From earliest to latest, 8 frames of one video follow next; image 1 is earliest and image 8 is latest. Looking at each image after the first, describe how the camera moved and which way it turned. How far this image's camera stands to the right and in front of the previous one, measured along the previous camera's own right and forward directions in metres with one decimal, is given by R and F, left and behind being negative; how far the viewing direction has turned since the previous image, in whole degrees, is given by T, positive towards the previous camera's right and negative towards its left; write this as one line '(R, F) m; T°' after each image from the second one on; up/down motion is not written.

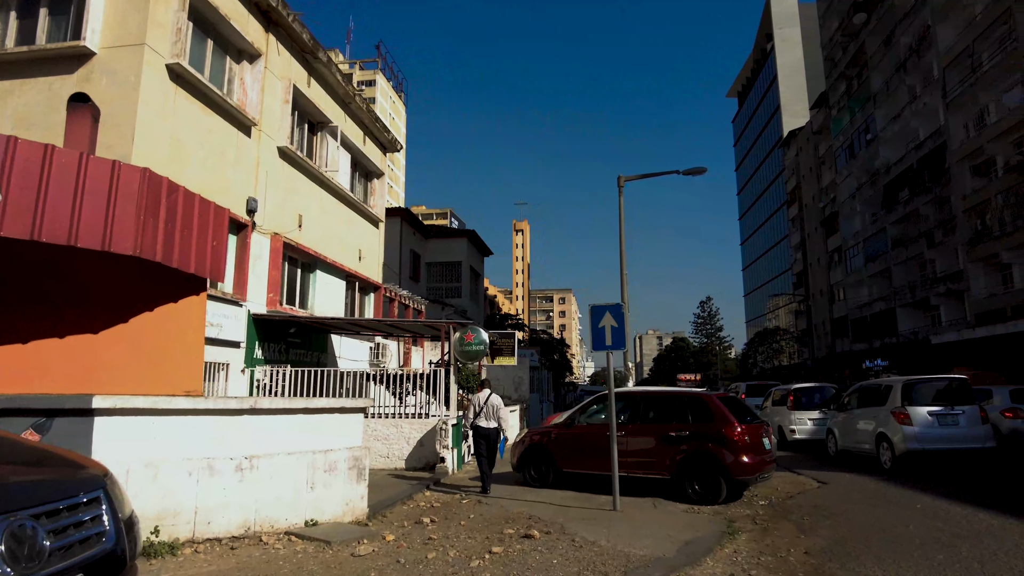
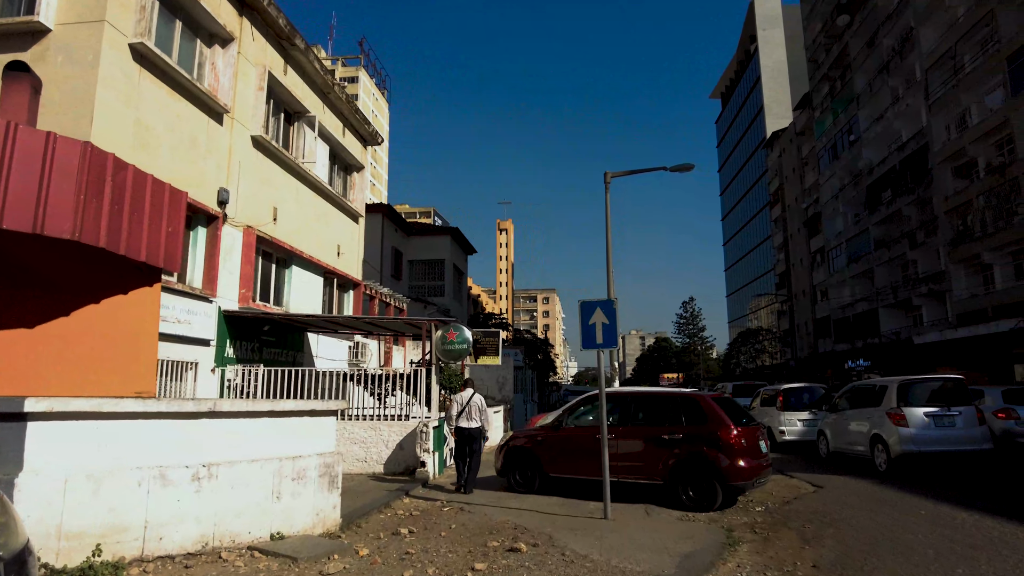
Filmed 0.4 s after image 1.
(0.0, +0.5) m; +1°
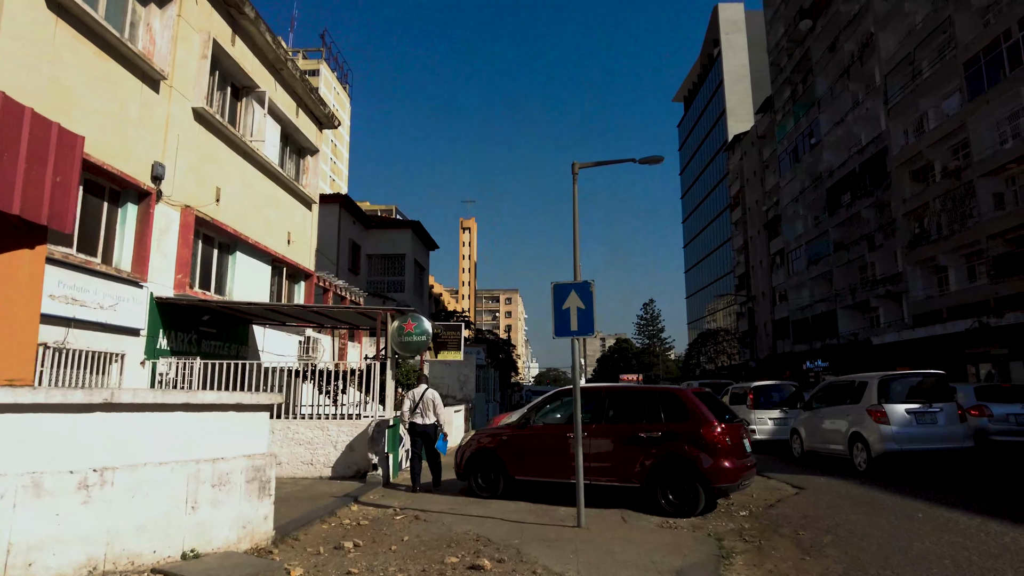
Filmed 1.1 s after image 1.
(0.0, +0.8) m; +3°
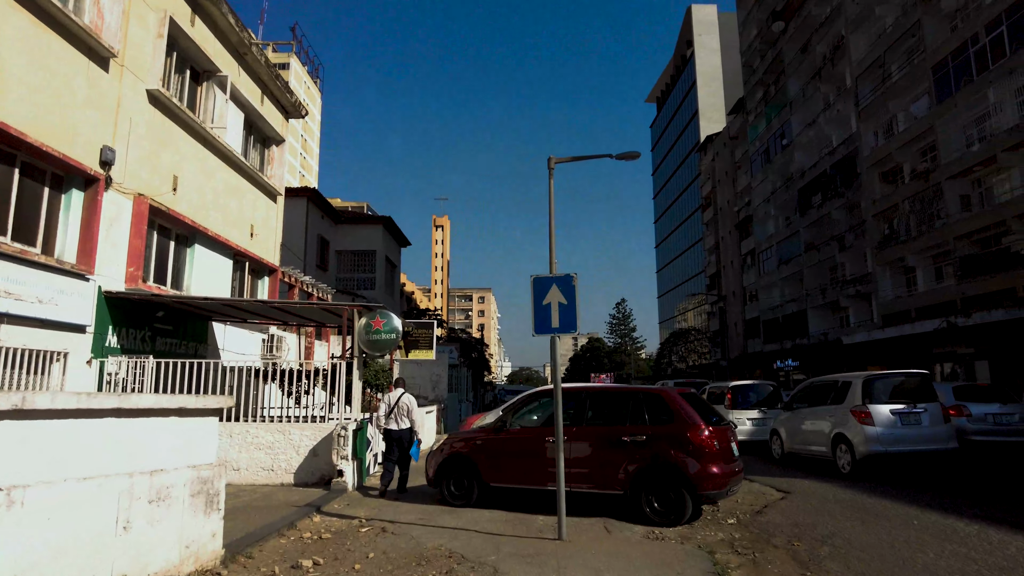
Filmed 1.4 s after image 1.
(0.0, +0.5) m; +2°
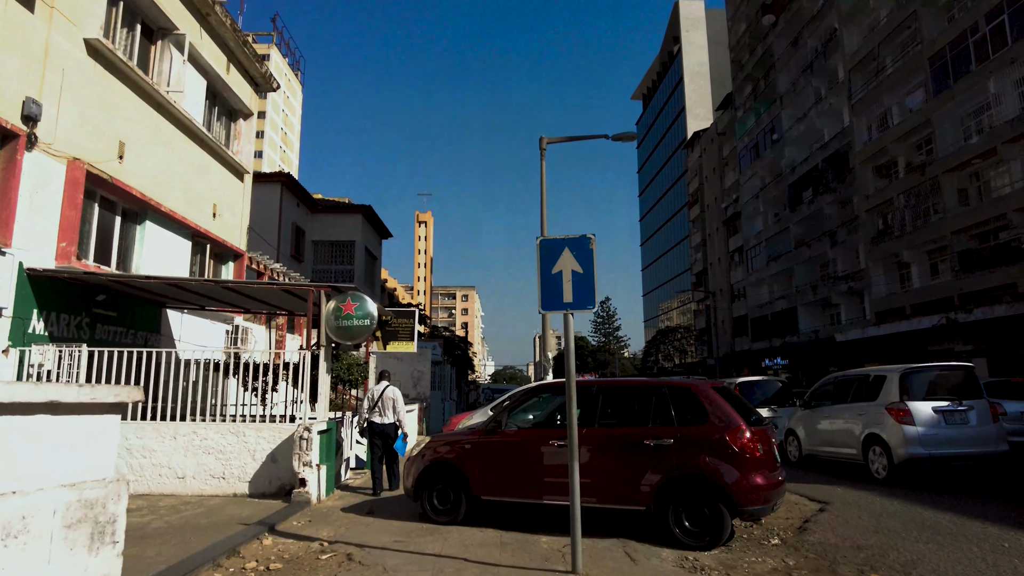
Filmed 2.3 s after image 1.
(-0.1, +1.3) m; +1°
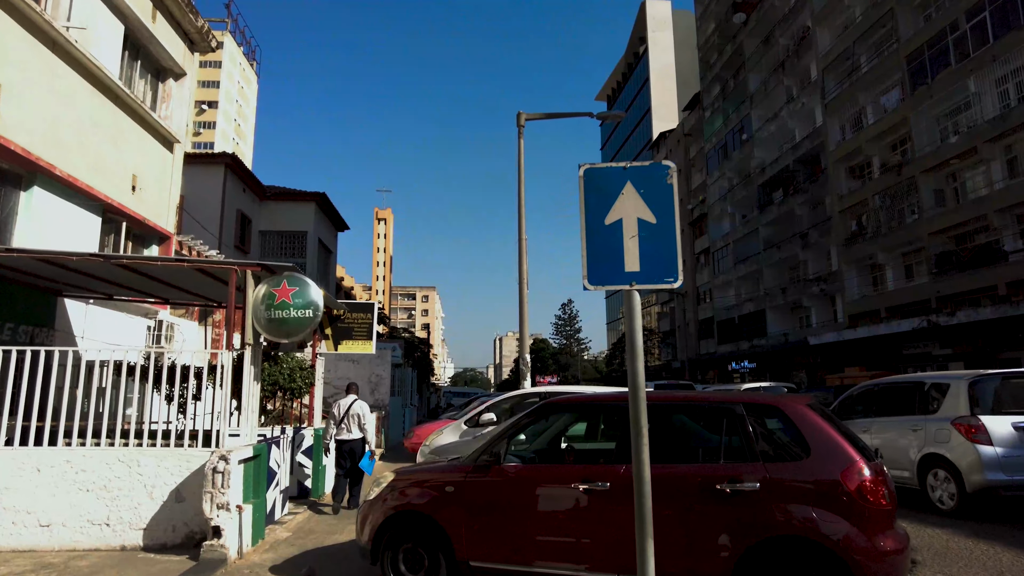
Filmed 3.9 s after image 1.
(-0.3, +1.9) m; +4°
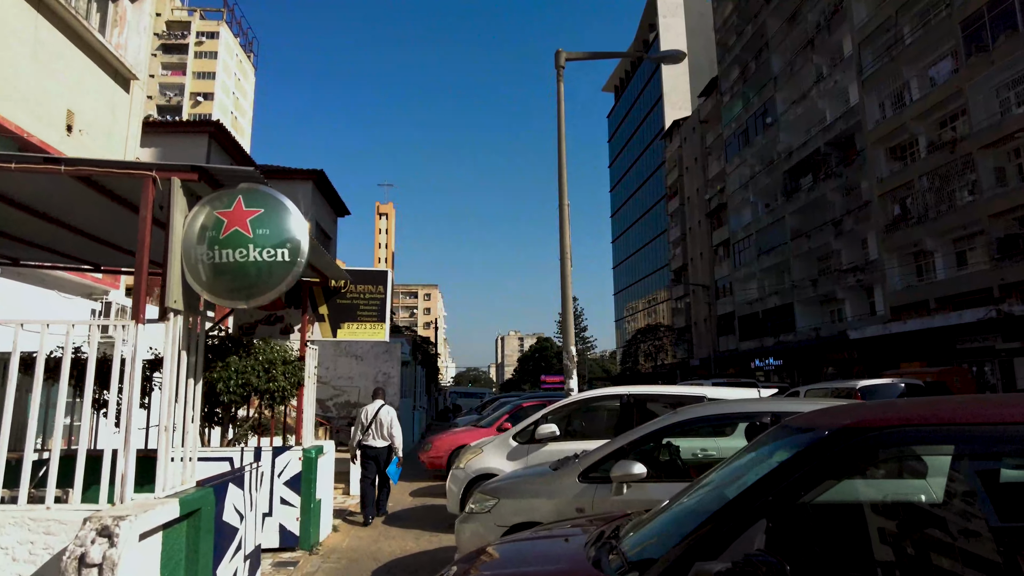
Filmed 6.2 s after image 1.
(-0.7, +2.7) m; 0°
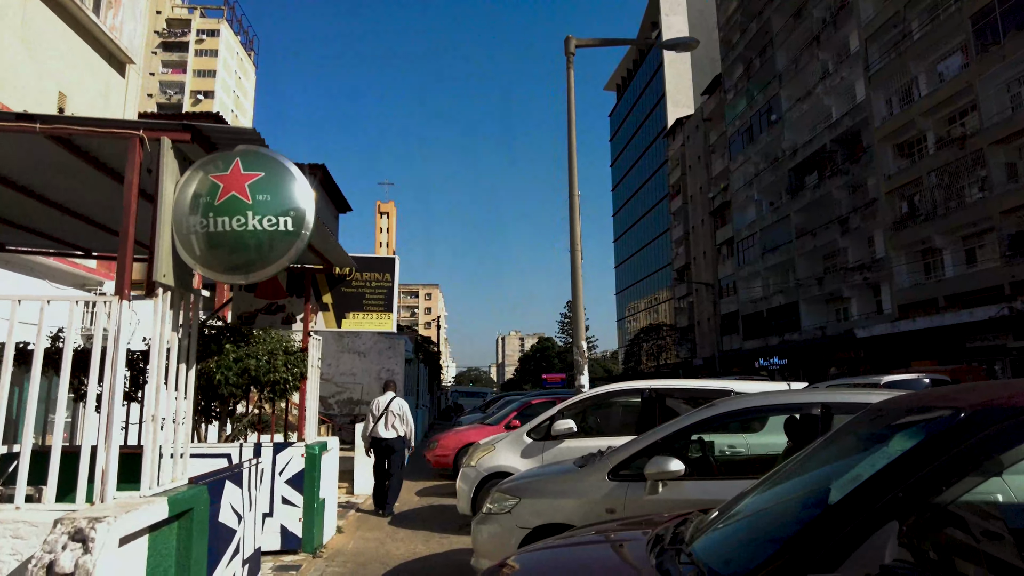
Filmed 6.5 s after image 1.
(-0.1, +0.4) m; 0°
